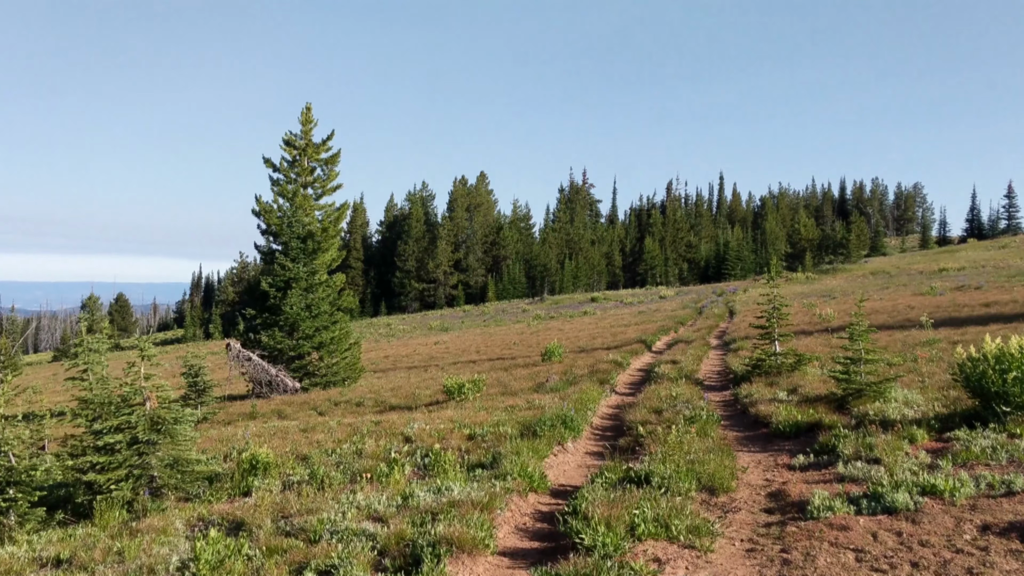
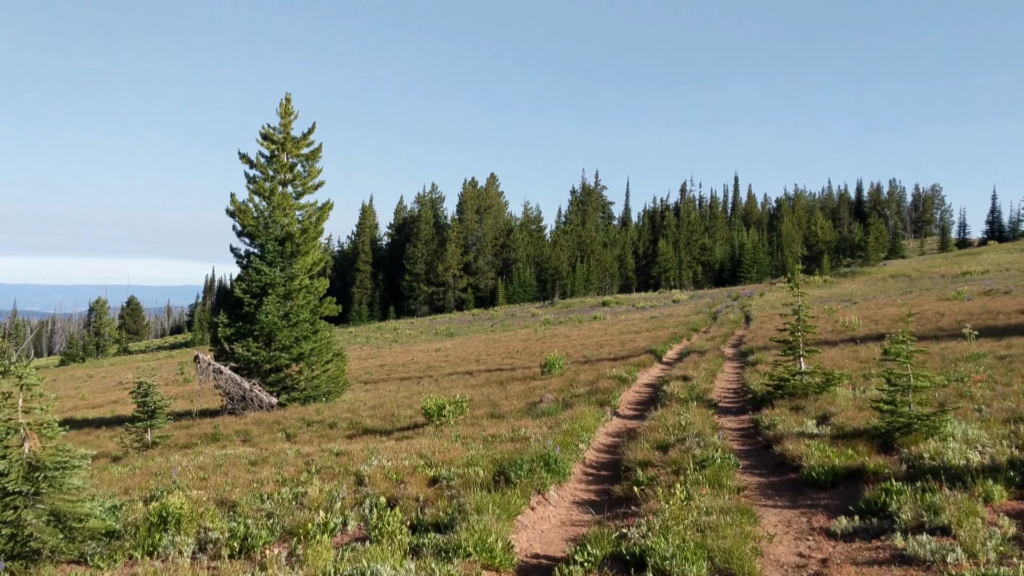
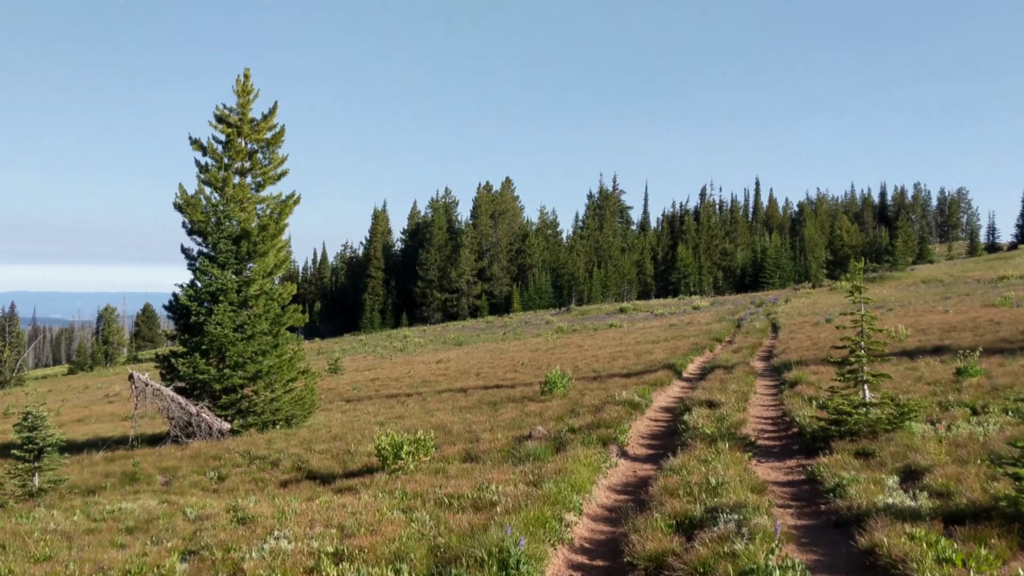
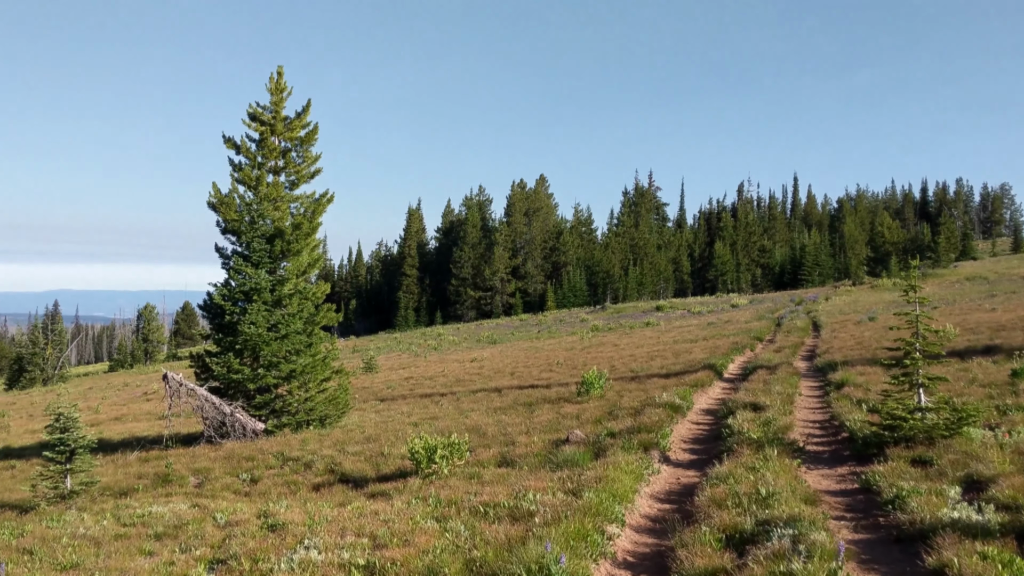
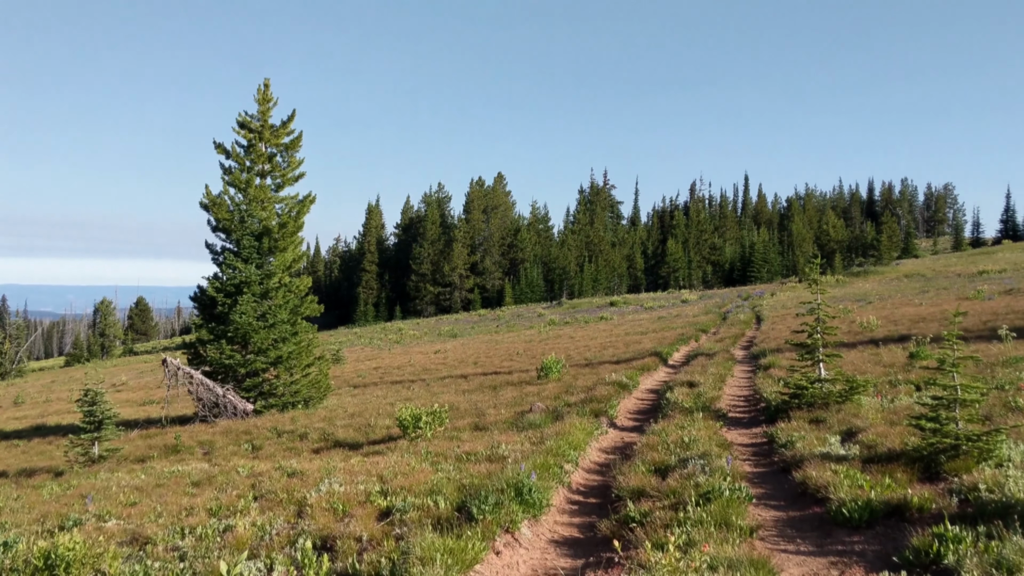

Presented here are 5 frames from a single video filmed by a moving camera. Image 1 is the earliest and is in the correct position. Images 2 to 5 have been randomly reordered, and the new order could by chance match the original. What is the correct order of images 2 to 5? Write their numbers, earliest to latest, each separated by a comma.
2, 5, 3, 4
